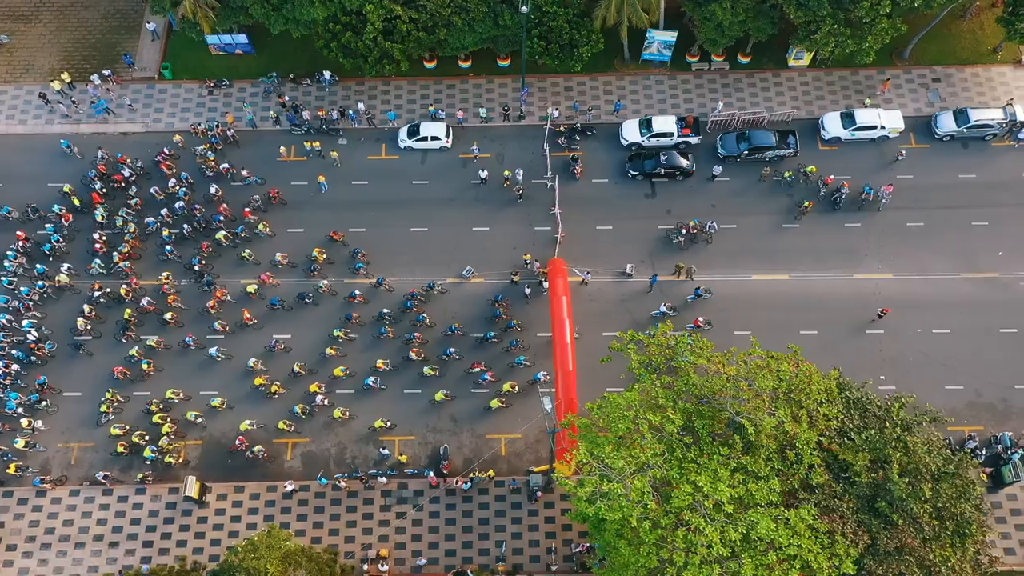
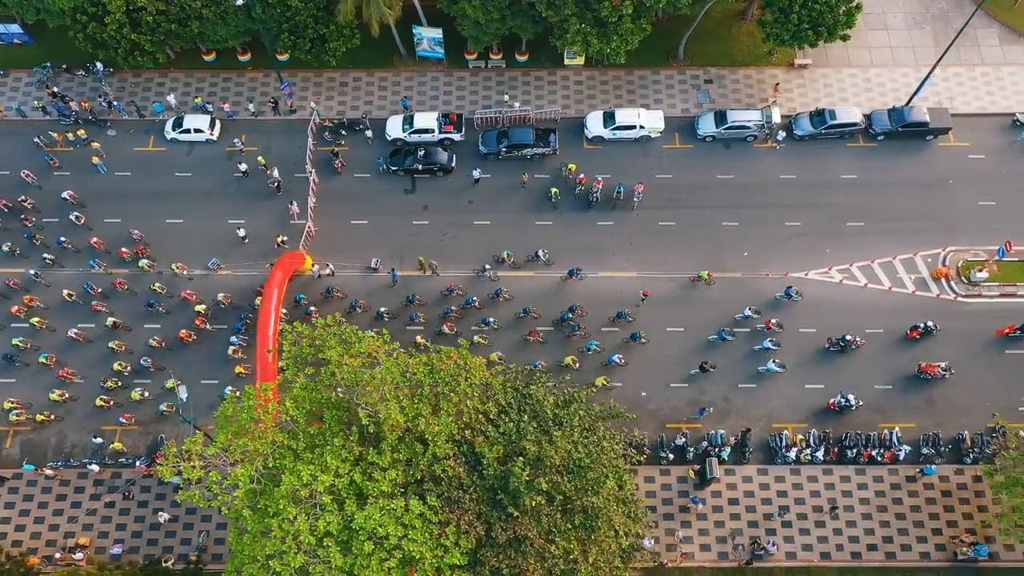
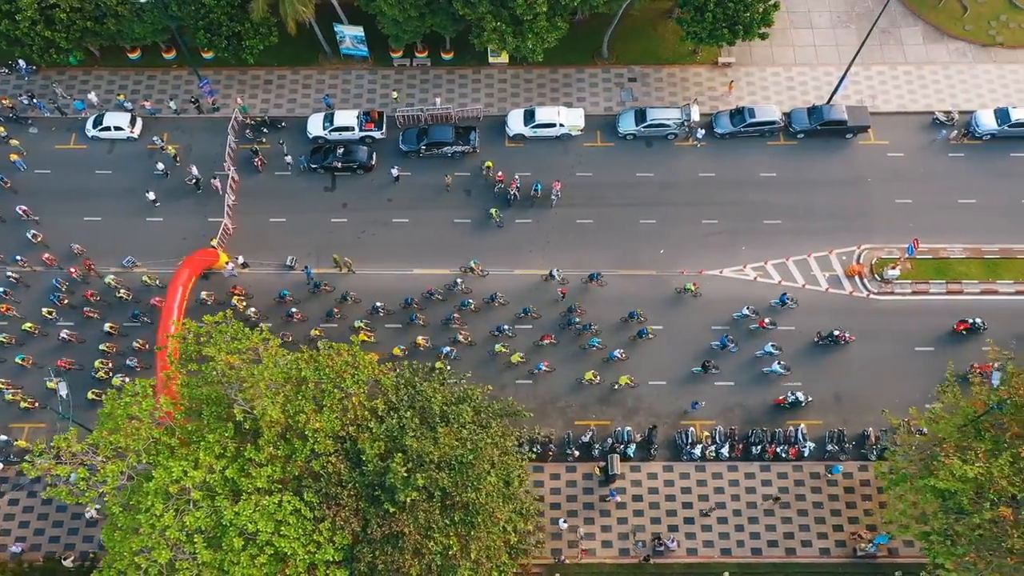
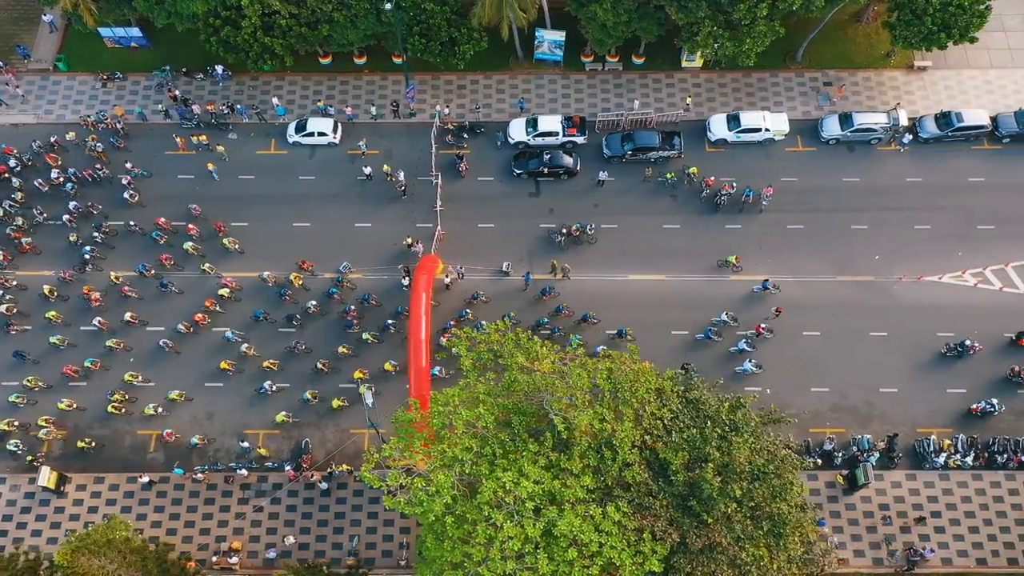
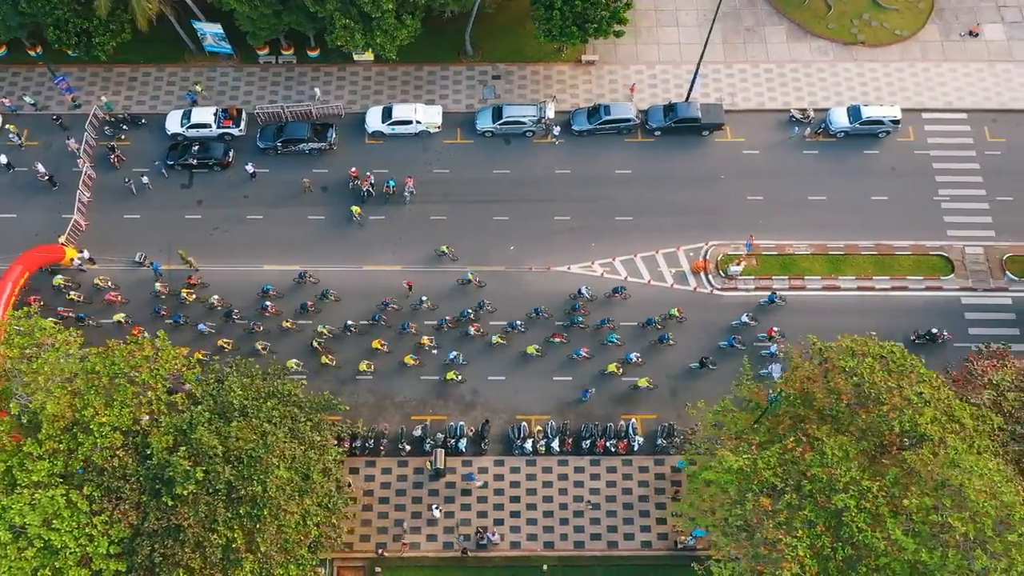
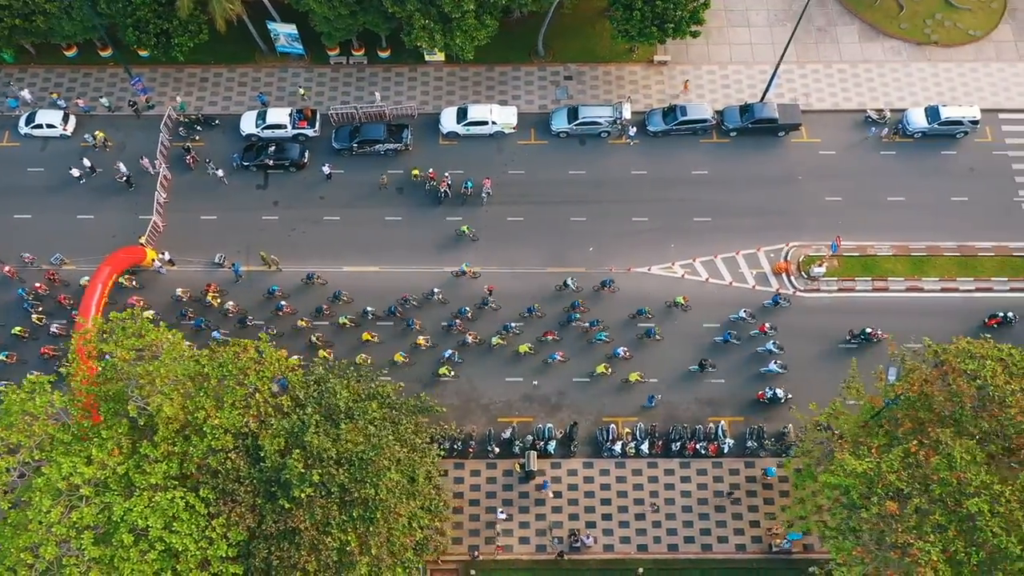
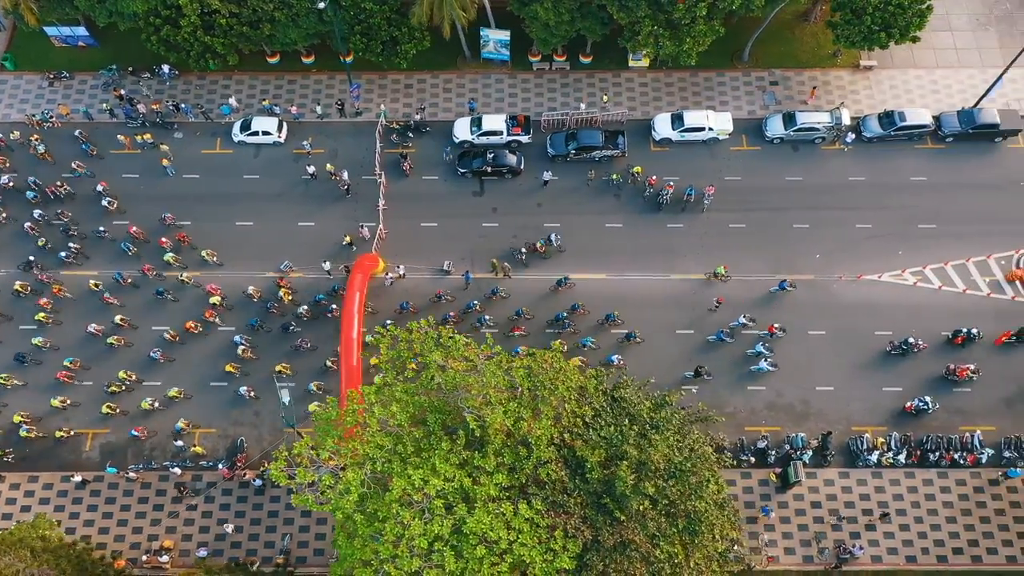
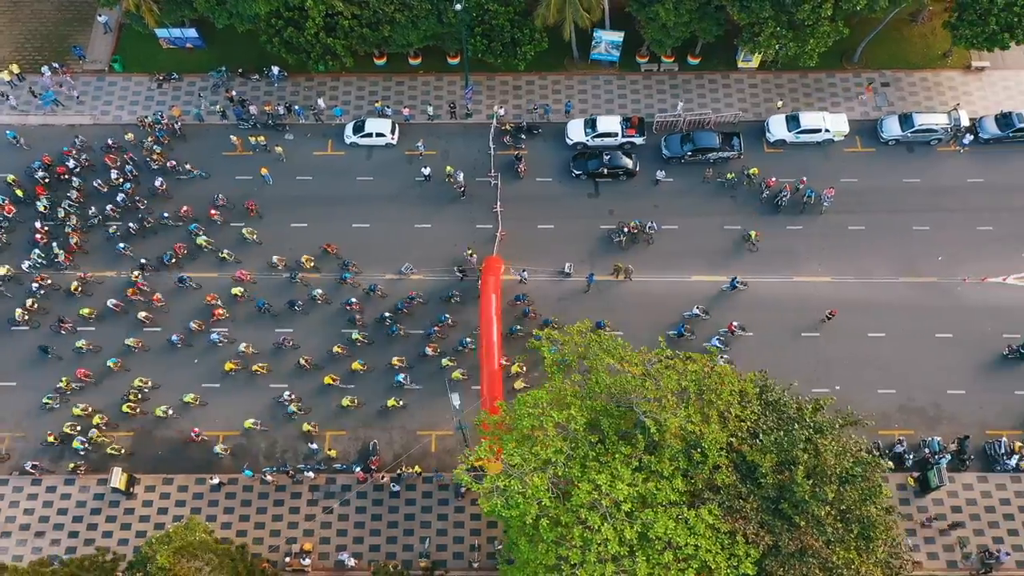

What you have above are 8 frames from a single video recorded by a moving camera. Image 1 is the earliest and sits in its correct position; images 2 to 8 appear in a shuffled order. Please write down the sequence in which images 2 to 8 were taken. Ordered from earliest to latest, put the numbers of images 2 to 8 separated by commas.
8, 4, 7, 2, 3, 6, 5
